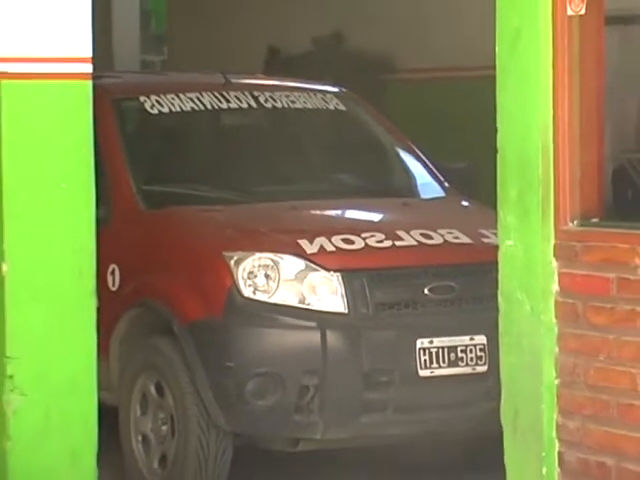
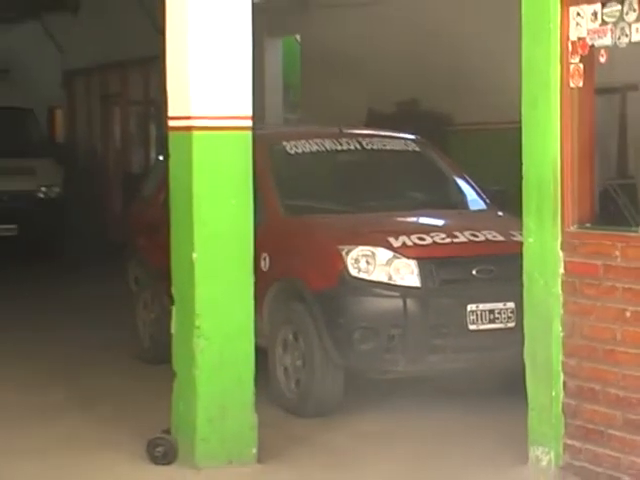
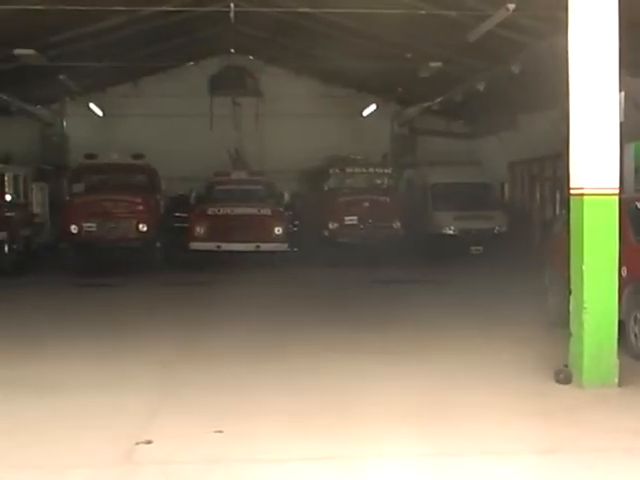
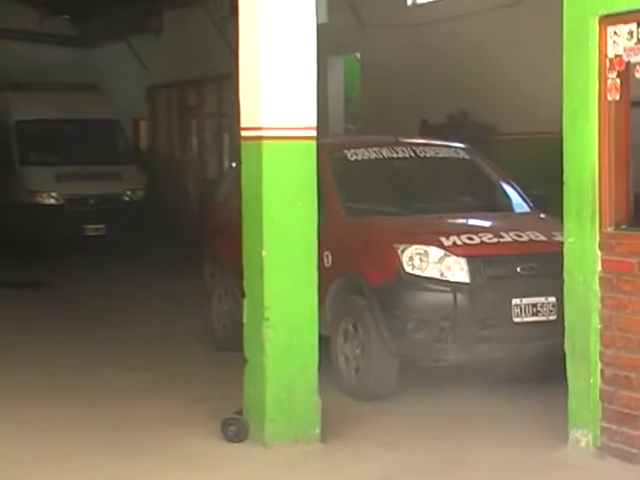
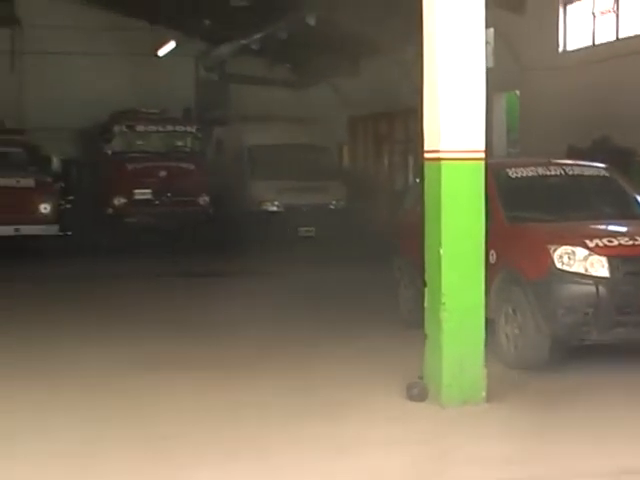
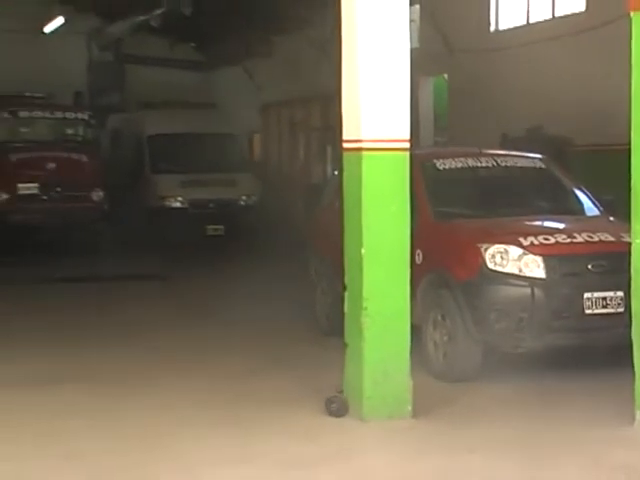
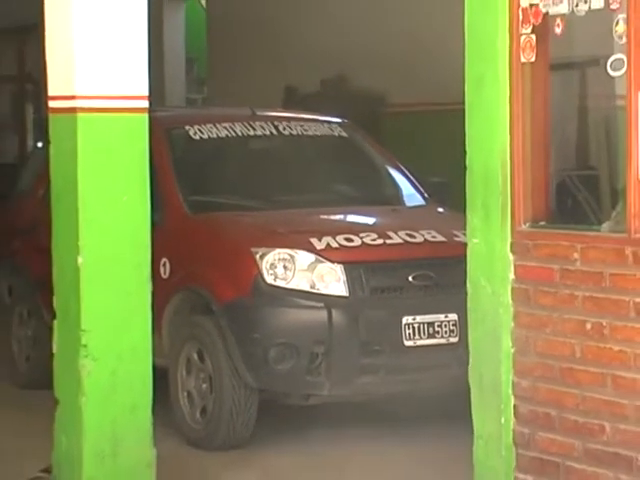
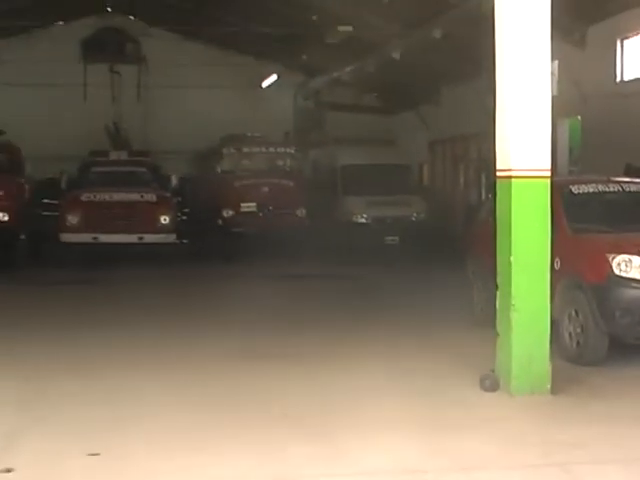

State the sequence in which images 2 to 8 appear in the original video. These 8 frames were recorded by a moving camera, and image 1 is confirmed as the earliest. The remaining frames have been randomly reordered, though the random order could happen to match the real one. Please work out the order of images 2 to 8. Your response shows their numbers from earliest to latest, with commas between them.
7, 2, 4, 6, 5, 8, 3
